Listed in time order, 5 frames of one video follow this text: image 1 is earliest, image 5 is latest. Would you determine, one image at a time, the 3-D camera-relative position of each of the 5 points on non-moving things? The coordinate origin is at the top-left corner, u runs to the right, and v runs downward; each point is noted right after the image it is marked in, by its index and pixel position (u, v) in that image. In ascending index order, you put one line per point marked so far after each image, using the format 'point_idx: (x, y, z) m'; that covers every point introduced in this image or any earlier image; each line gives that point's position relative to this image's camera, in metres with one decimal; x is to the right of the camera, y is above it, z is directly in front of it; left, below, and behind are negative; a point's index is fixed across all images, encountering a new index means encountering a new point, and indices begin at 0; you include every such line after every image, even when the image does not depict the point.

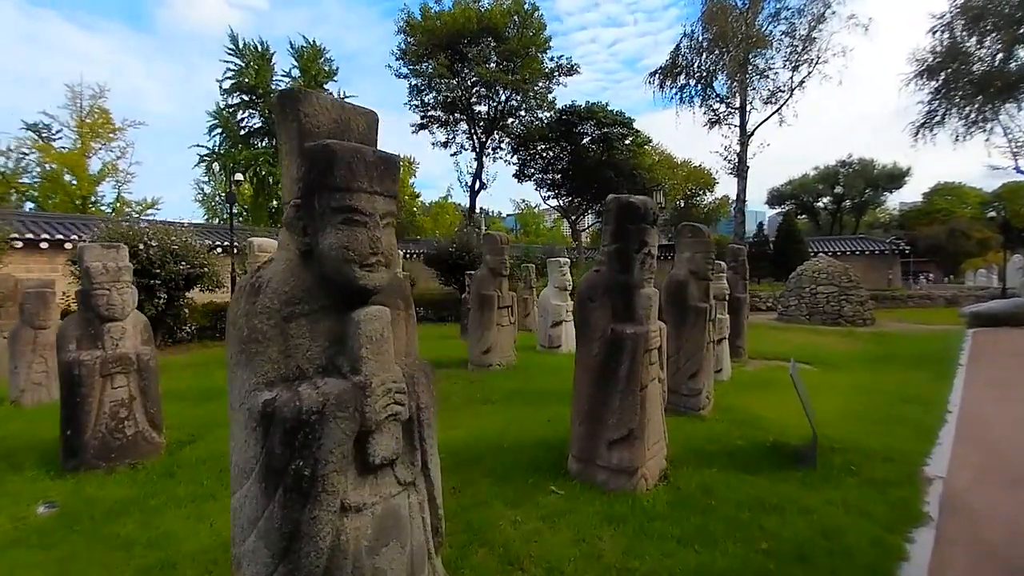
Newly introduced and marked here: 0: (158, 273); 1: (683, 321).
0: (-7.4, +0.3, +9.9) m
1: (+2.3, -0.5, +6.4) m
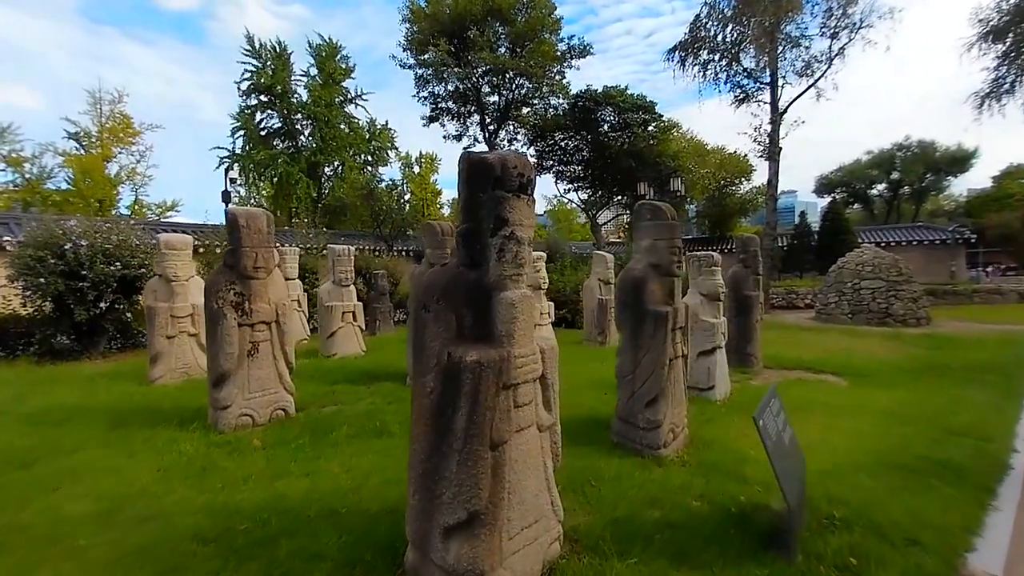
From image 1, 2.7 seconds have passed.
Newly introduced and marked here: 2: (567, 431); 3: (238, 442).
0: (-8.1, +0.3, +9.1) m
1: (+1.3, -0.5, +4.9) m
2: (+0.6, -1.6, +5.4) m
3: (-2.7, -1.5, +4.8) m
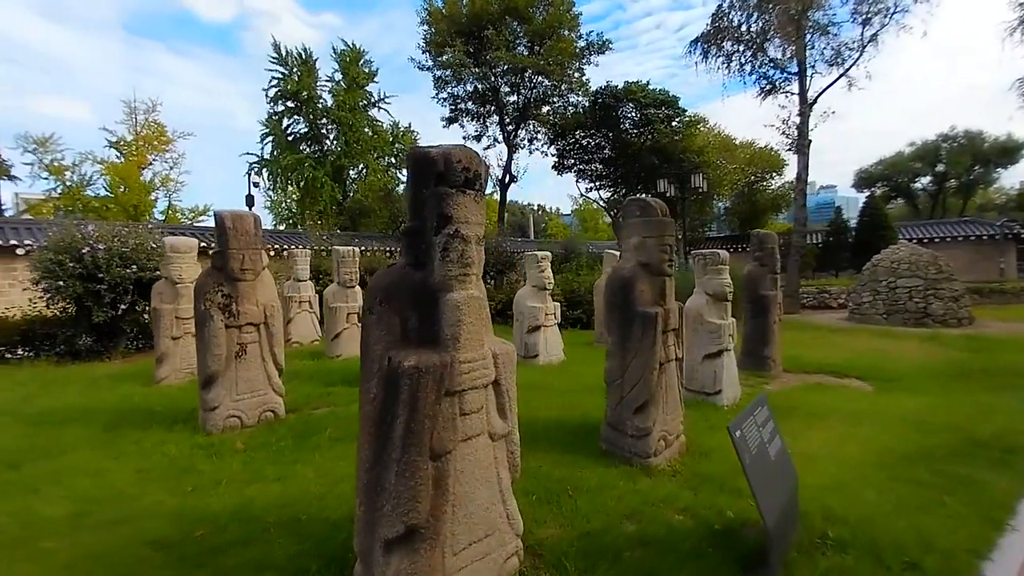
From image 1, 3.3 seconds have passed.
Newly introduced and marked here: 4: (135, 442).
0: (-8.0, +0.2, +9.4) m
1: (+1.1, -0.5, +4.7) m
2: (+0.5, -1.6, +5.2) m
3: (-2.9, -1.5, +4.8) m
4: (-3.8, -1.6, +4.9) m
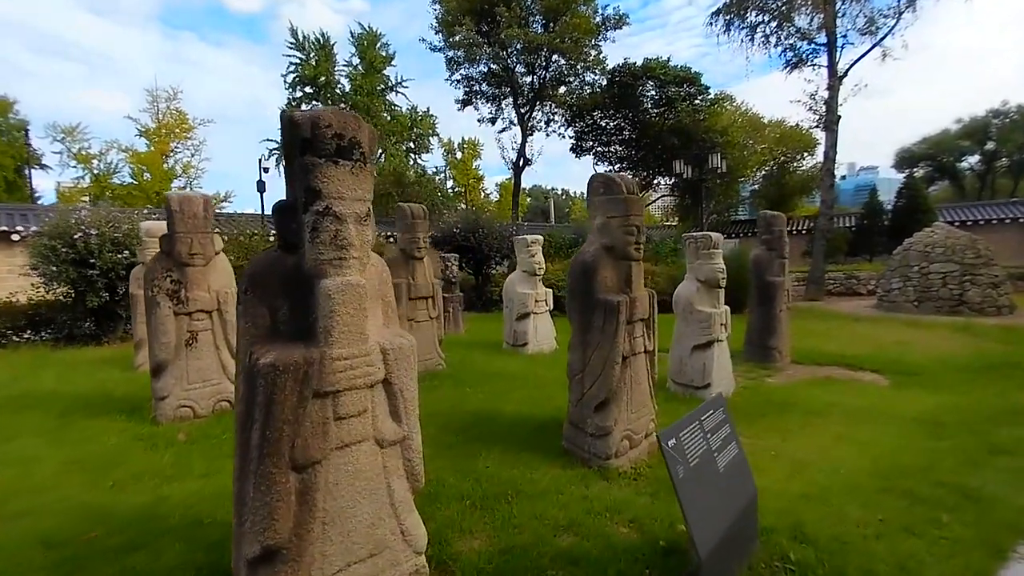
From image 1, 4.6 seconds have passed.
0: (-8.2, +0.5, +9.4) m
1: (+0.7, -0.3, +4.2) m
2: (+0.1, -1.5, +4.9) m
3: (-3.3, -1.4, +4.6) m
4: (-4.2, -1.4, +4.8) m
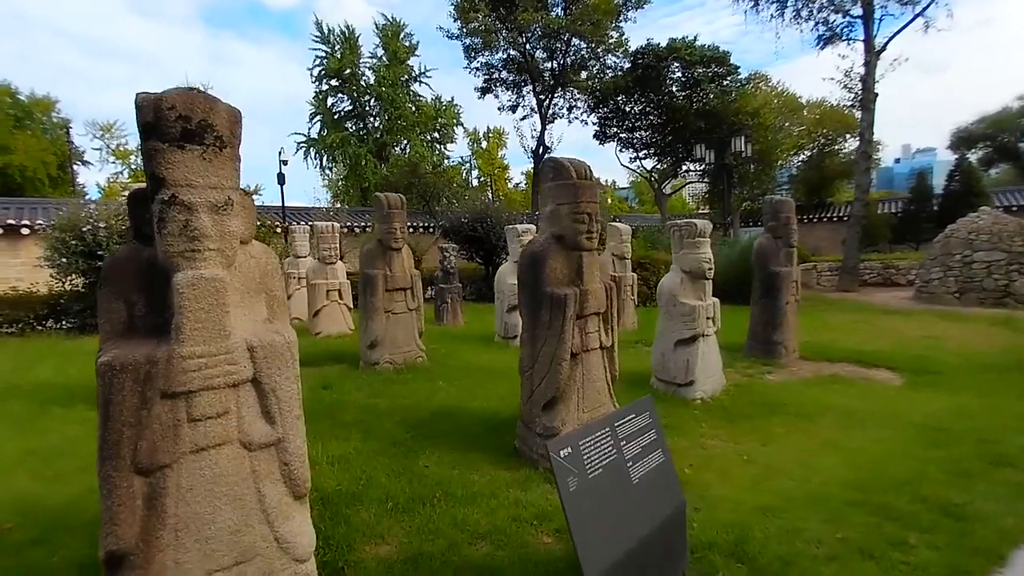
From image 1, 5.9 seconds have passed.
0: (-8.3, +0.7, +9.8) m
1: (+0.2, -0.3, +4.0) m
2: (-0.3, -1.4, +4.7) m
3: (-3.8, -1.3, +4.6) m
4: (-4.7, -1.3, +4.9) m
